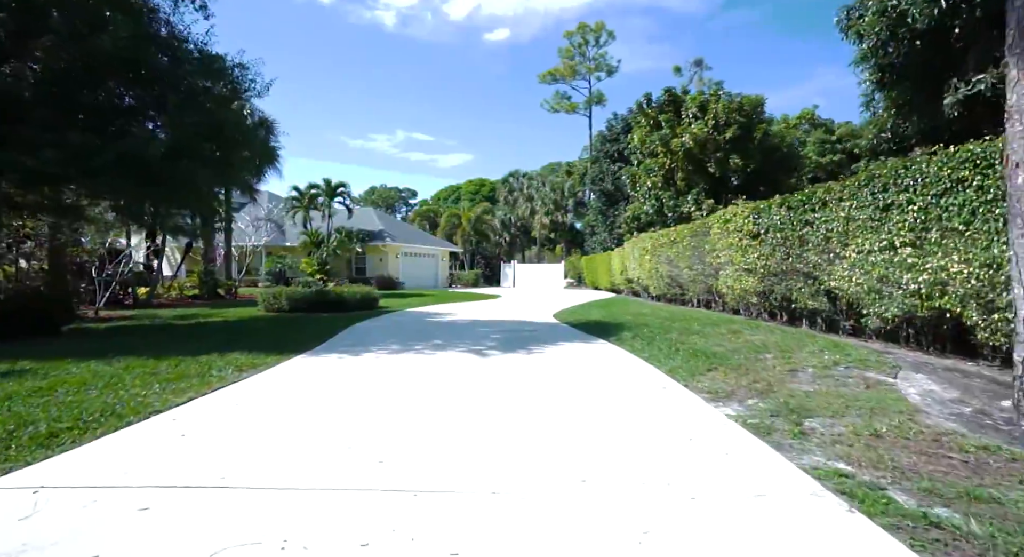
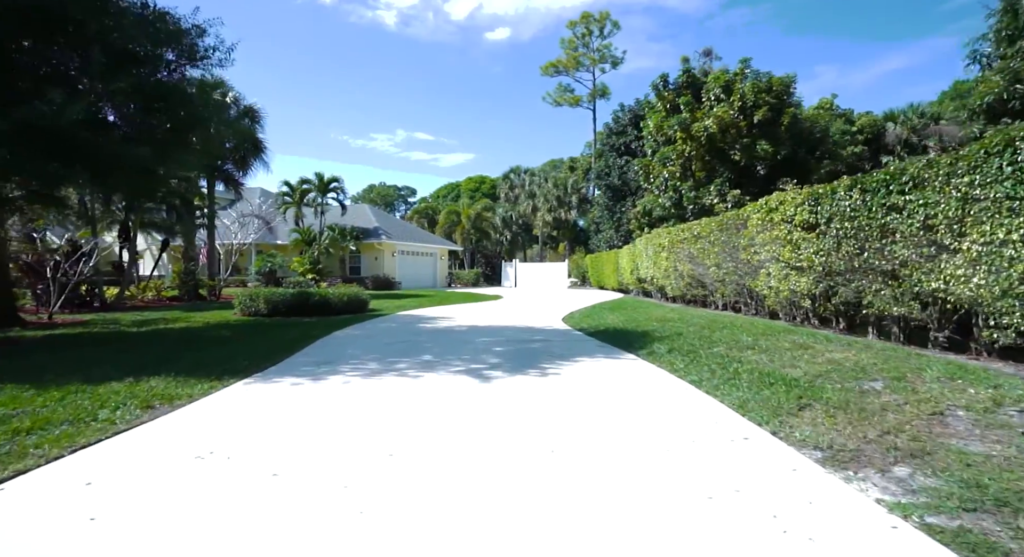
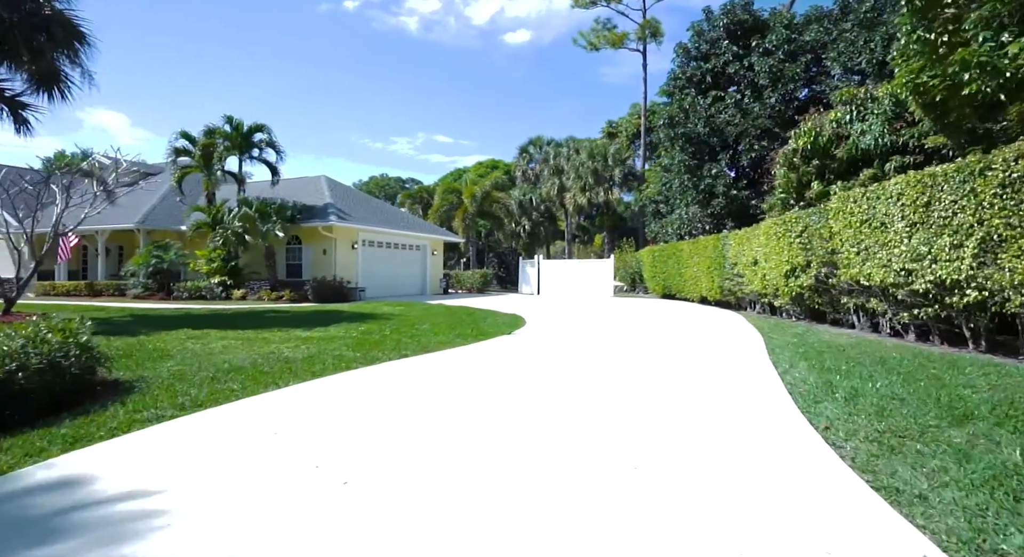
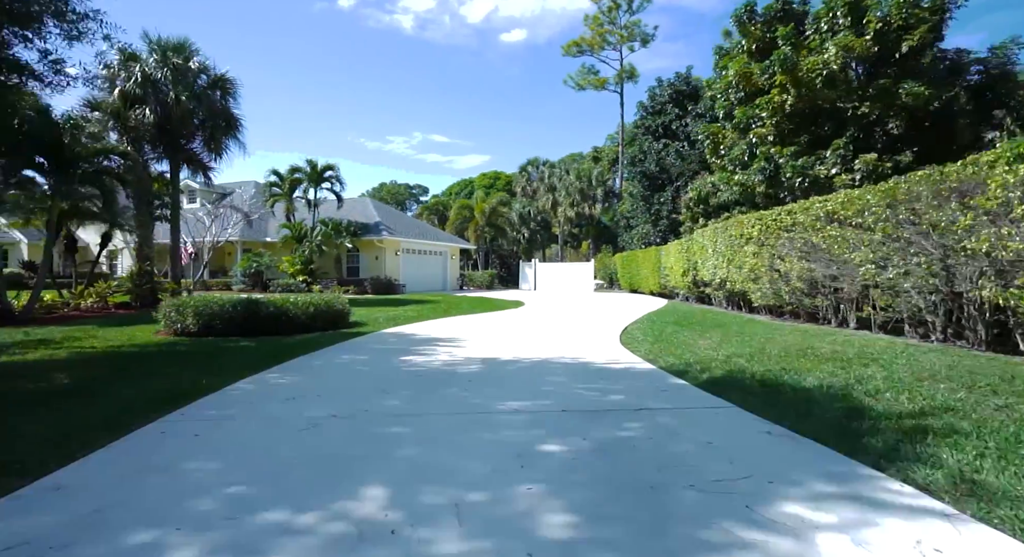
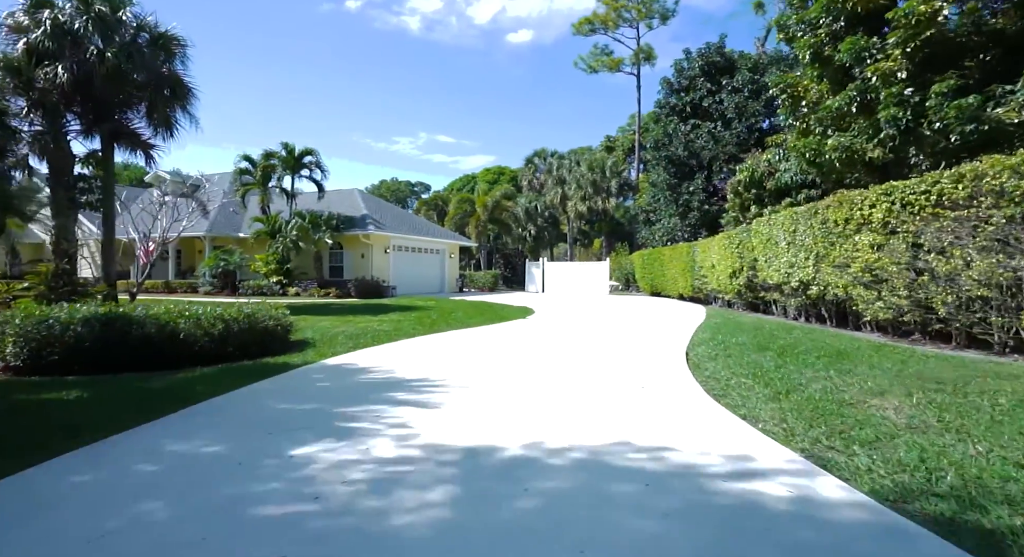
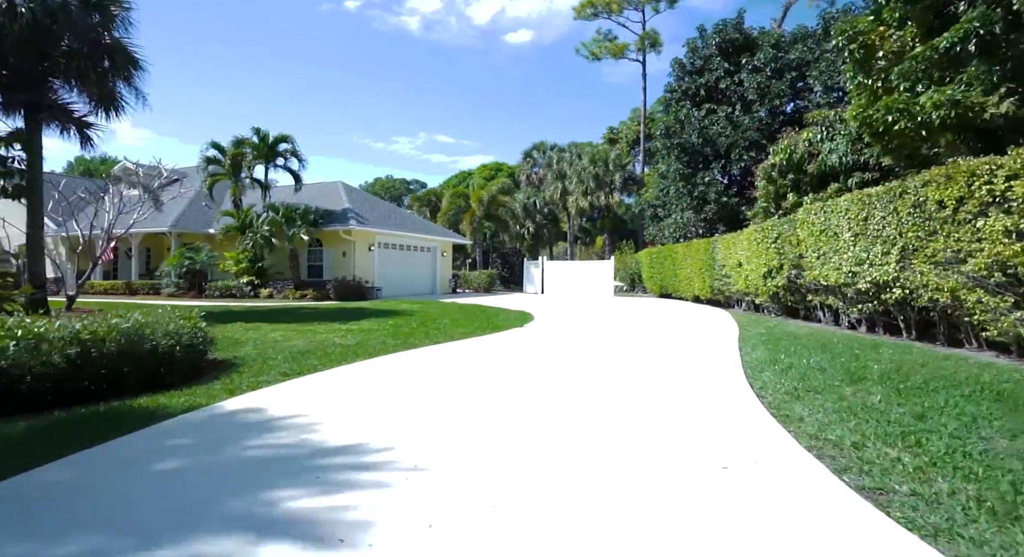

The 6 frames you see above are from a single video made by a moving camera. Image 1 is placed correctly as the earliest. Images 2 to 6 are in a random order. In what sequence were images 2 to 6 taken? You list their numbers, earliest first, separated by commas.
2, 4, 5, 6, 3
